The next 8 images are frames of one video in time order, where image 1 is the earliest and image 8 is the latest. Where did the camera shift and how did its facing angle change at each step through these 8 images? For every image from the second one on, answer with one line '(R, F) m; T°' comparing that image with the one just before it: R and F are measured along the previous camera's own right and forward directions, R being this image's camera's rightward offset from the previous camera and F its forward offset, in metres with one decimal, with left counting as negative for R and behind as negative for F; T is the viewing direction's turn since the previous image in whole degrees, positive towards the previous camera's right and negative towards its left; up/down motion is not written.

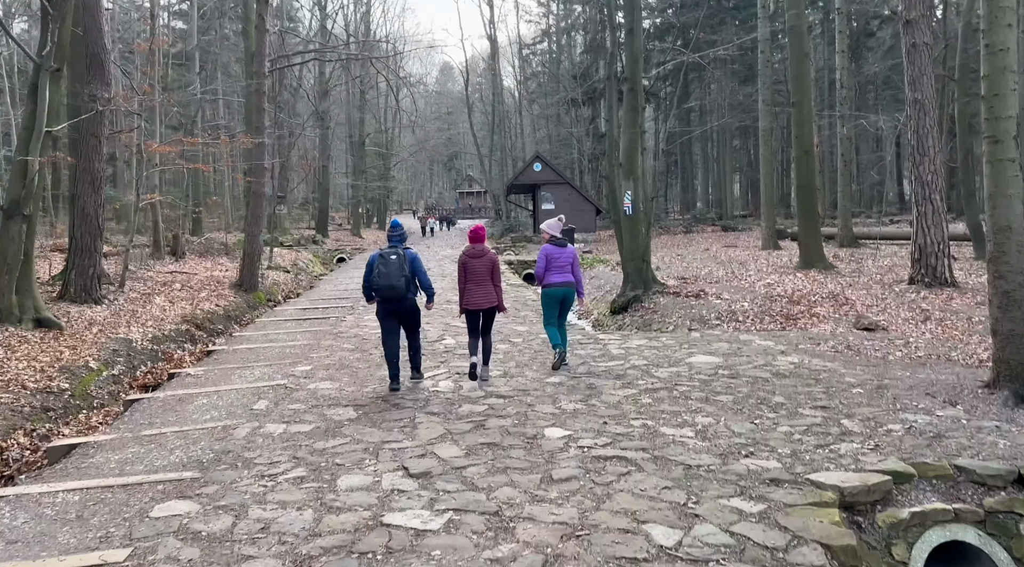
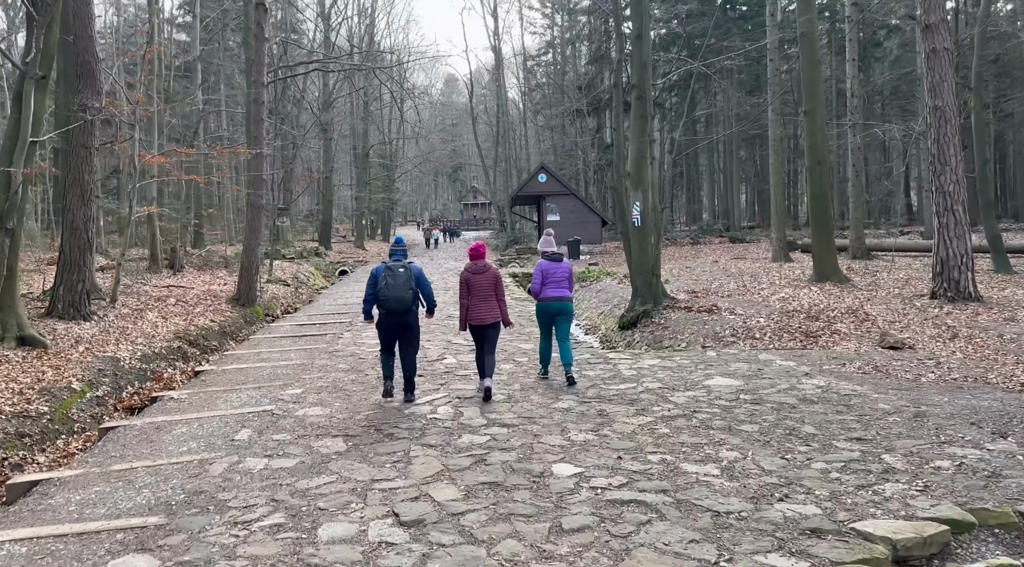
(0.0, +0.5) m; 0°
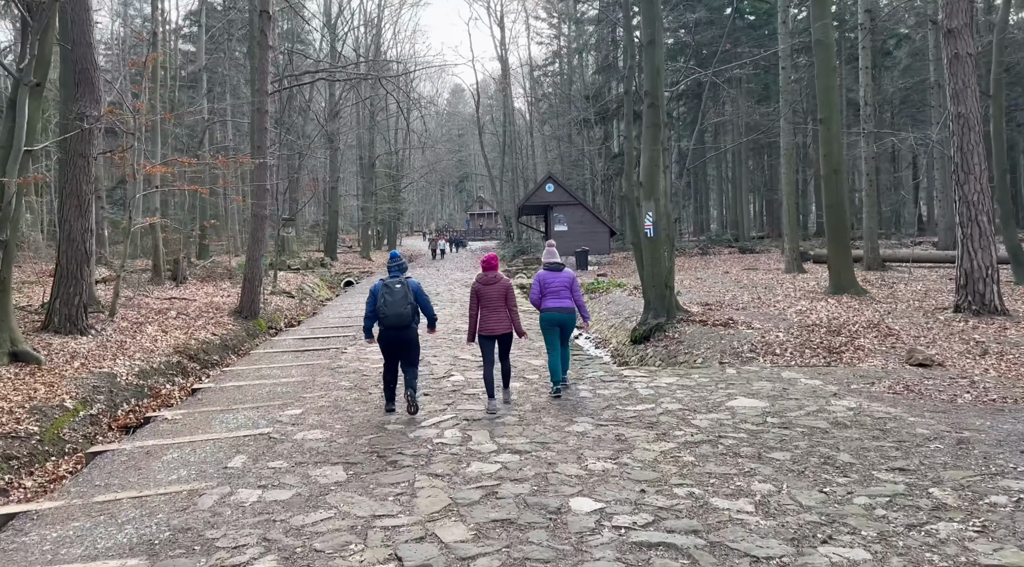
(0.0, +0.4) m; 0°
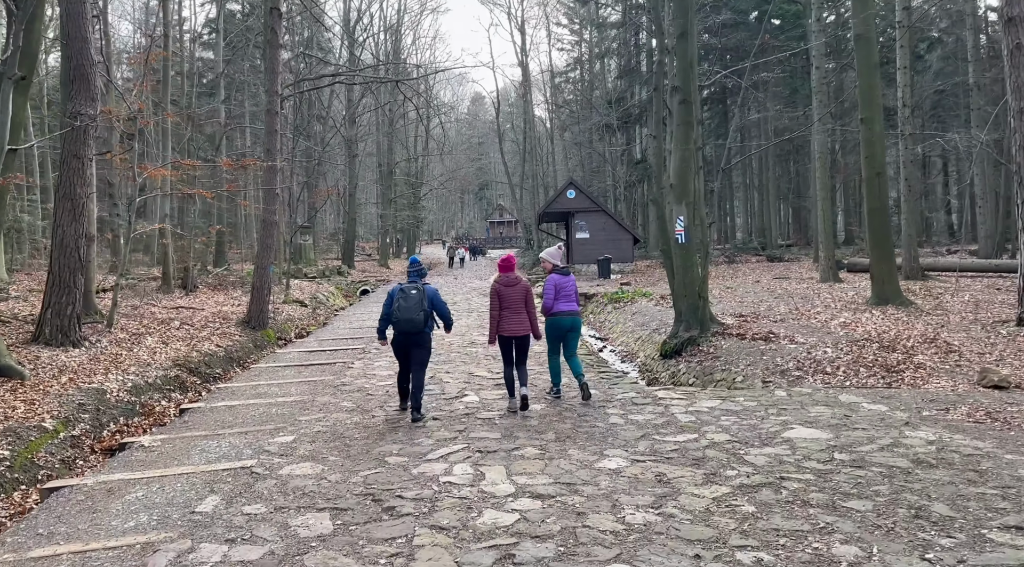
(0.0, +1.0) m; -1°
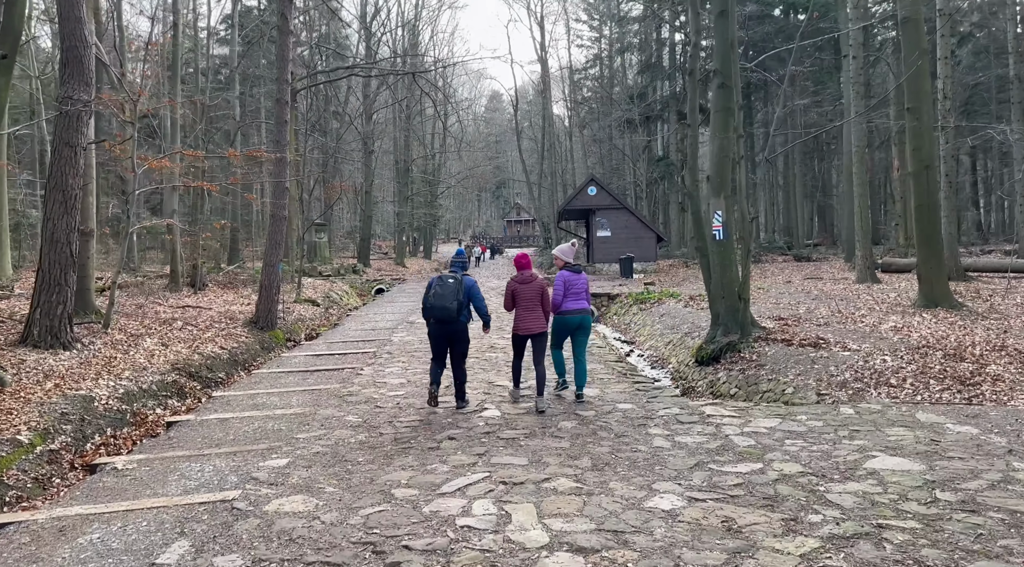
(-0.1, +1.0) m; -1°
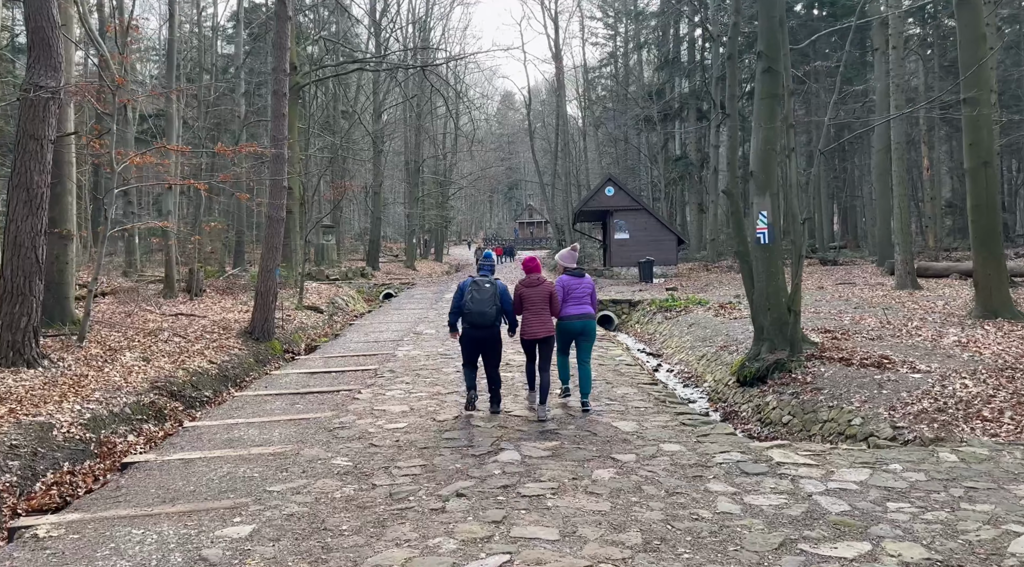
(-0.1, +1.3) m; -1°
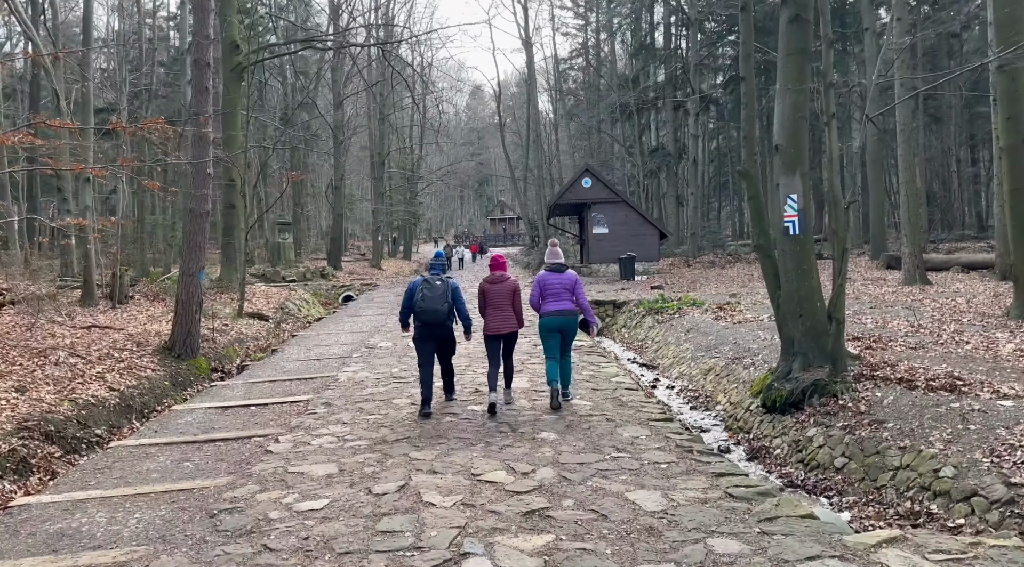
(0.0, +2.2) m; +2°
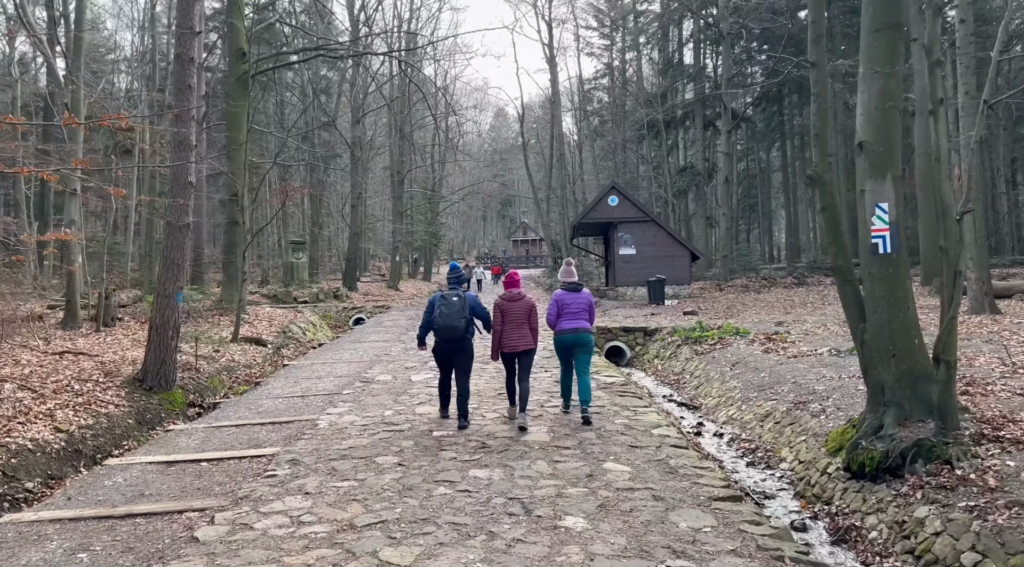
(0.0, +1.7) m; -2°
